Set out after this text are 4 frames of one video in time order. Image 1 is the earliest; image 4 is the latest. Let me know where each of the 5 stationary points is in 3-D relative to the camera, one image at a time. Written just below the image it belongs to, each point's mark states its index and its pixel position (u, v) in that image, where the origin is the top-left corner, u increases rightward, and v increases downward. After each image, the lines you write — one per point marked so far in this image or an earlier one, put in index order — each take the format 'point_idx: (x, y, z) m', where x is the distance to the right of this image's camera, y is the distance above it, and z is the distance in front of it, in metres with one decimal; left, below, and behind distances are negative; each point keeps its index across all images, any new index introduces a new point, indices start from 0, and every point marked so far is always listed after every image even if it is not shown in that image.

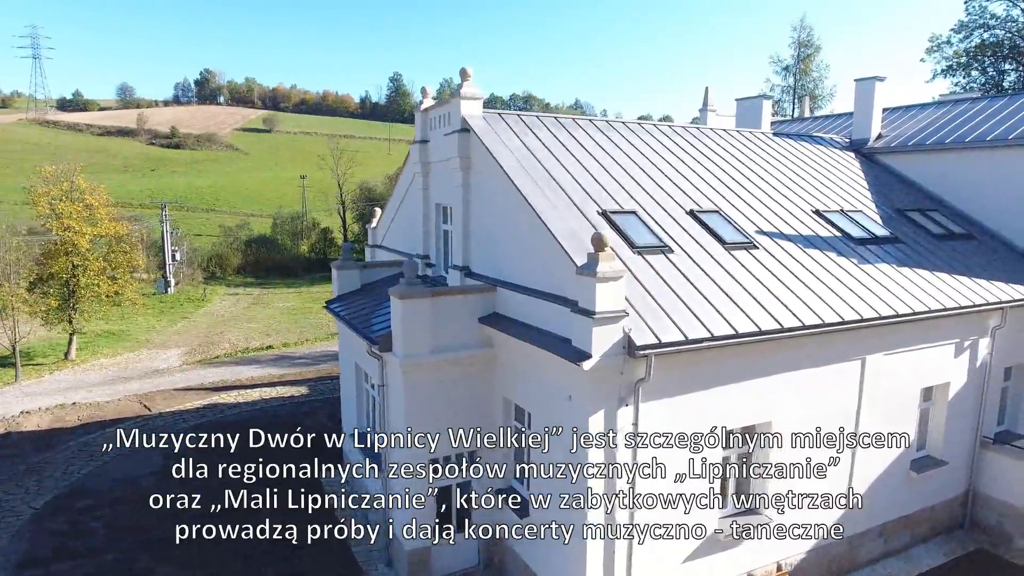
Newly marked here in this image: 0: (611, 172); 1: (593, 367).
0: (+1.8, +2.1, +11.0) m
1: (+0.9, -0.9, +7.1) m
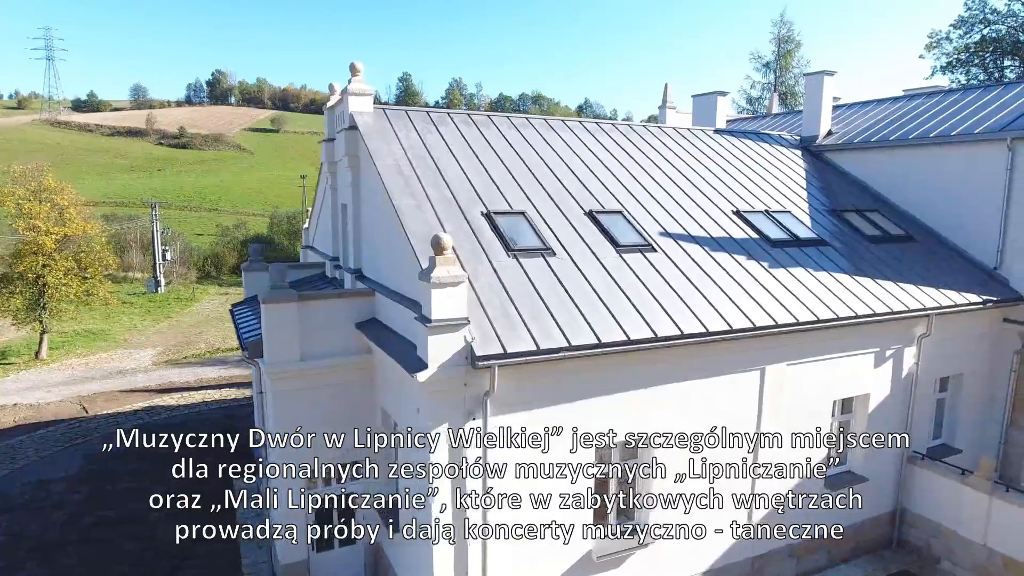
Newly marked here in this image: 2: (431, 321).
0: (0.0, +2.1, +10.5) m
1: (-0.9, -1.0, +6.7) m
2: (-0.9, -0.4, +6.6) m
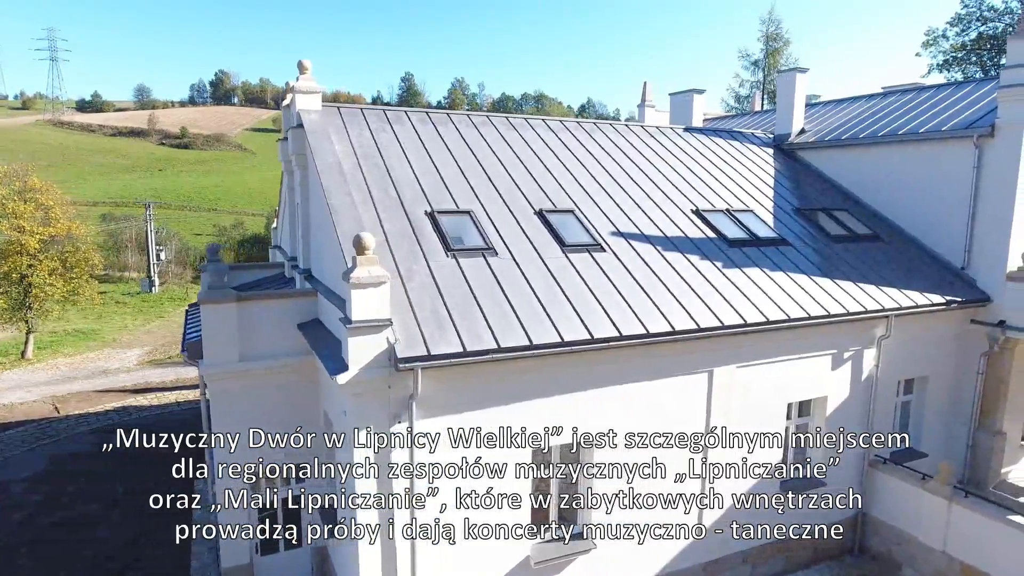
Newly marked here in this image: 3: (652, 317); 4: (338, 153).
0: (-0.8, +2.1, +10.4) m
1: (-1.8, -1.0, +6.5) m
2: (-1.7, -0.4, +6.5) m
3: (+1.9, -0.4, +8.3) m
4: (-2.7, +2.1, +9.4) m
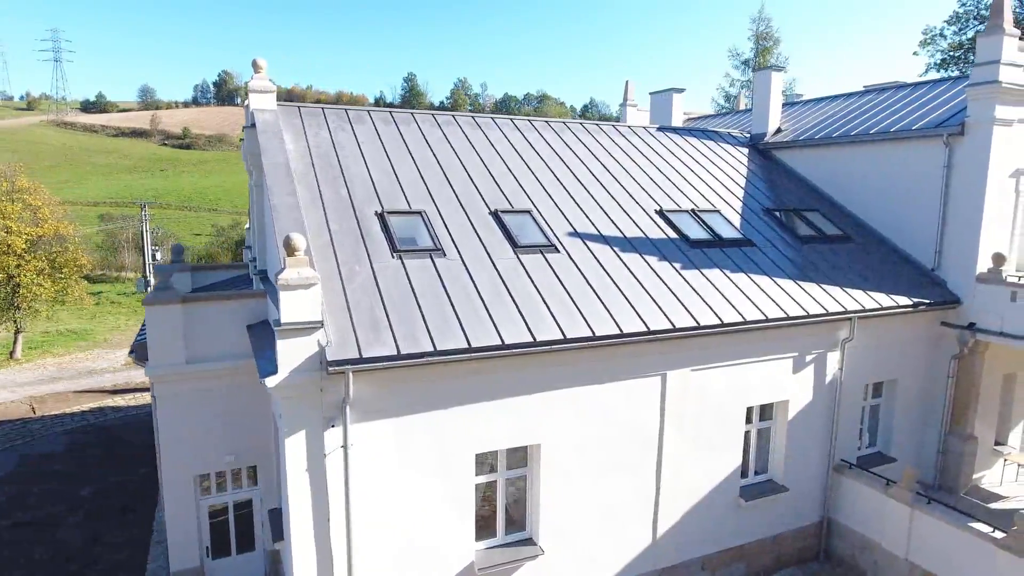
0: (-1.5, +2.0, +10.3) m
1: (-2.5, -1.0, +6.4) m
2: (-2.4, -0.4, +6.4) m
3: (+1.2, -0.4, +8.1) m
4: (-3.4, +2.1, +9.3) m
